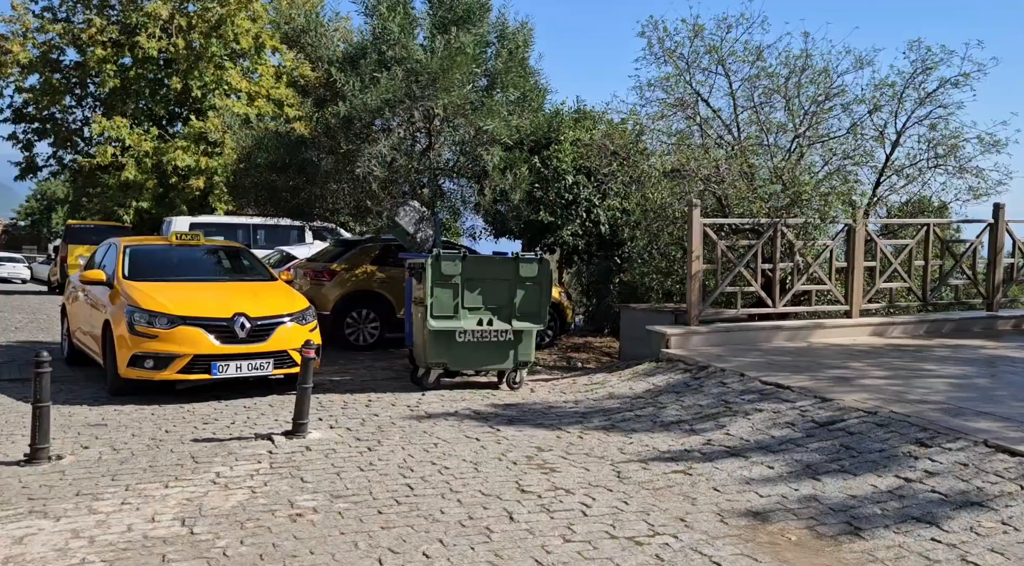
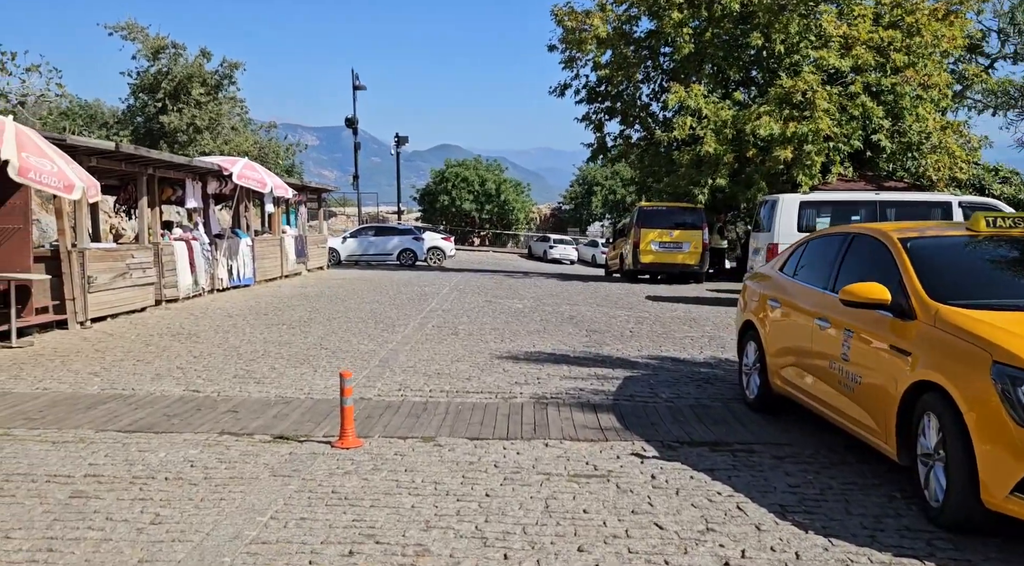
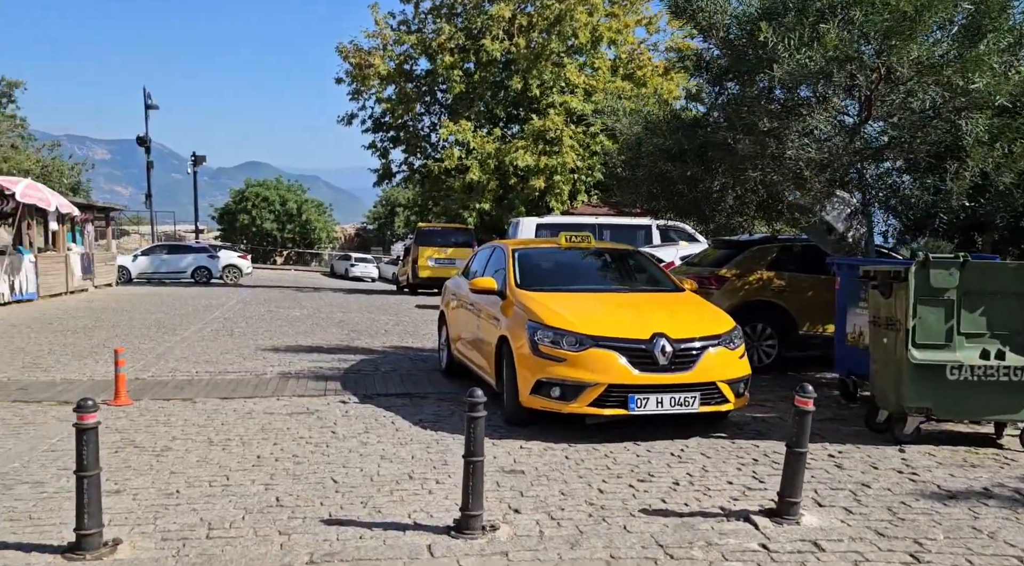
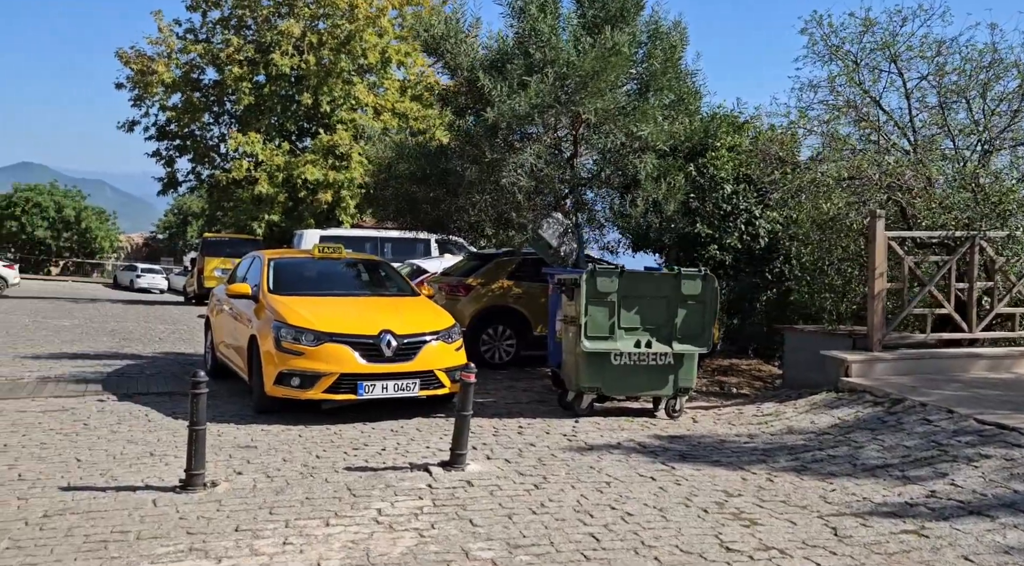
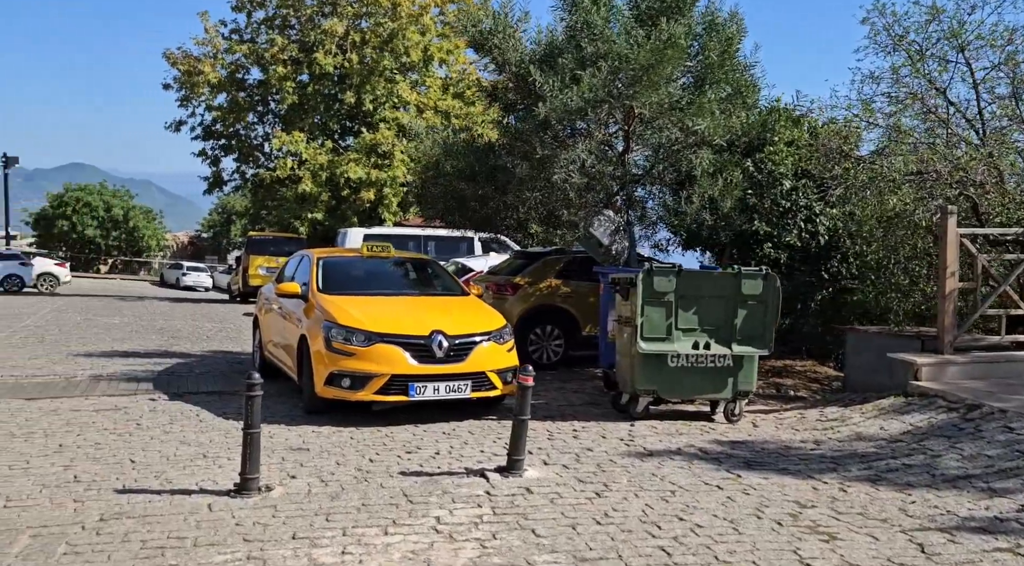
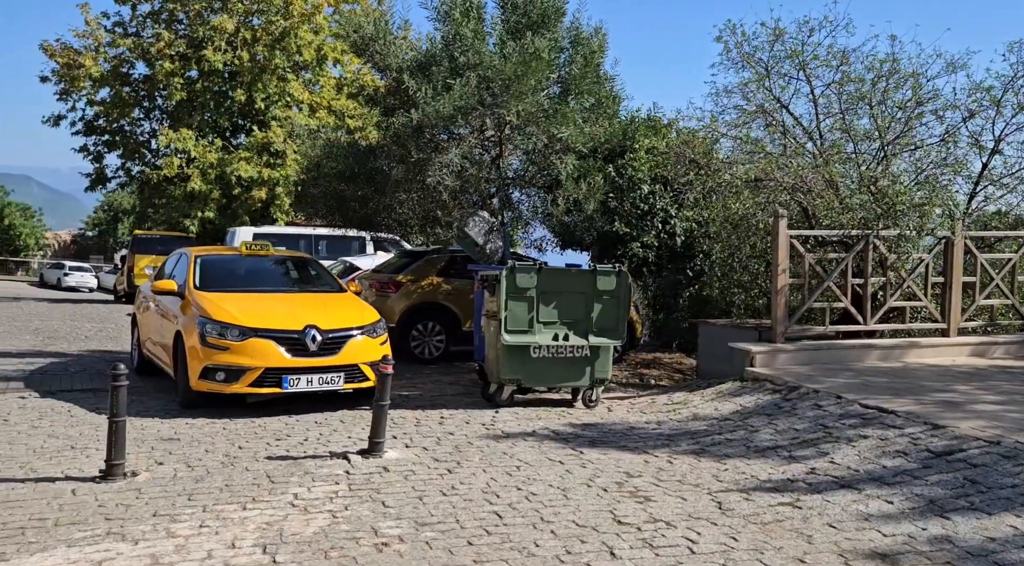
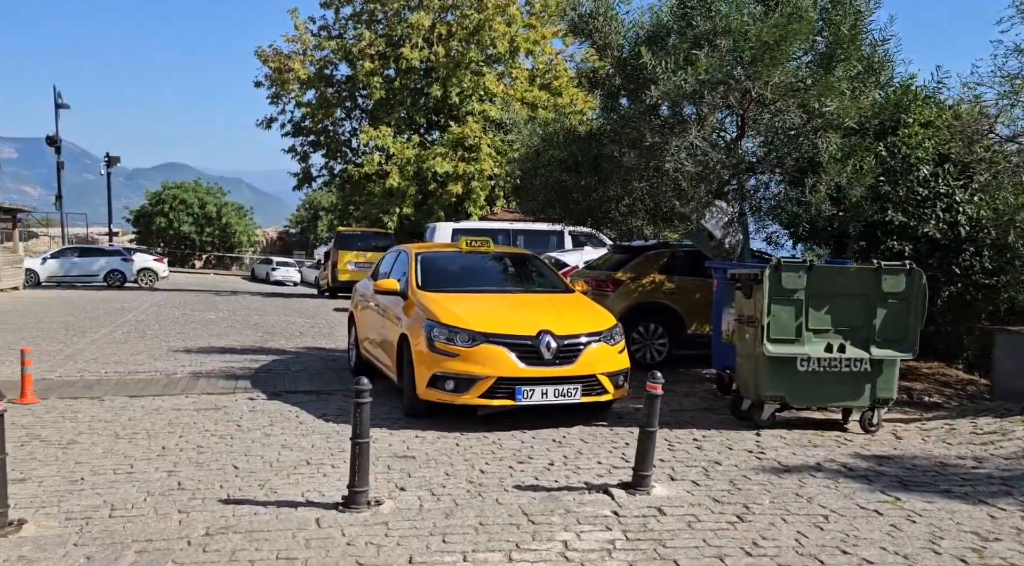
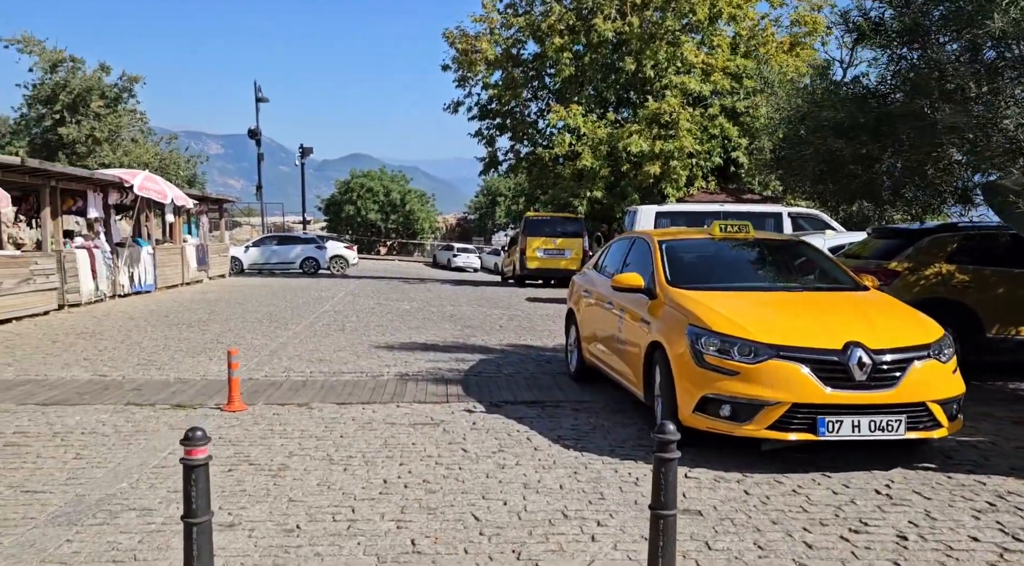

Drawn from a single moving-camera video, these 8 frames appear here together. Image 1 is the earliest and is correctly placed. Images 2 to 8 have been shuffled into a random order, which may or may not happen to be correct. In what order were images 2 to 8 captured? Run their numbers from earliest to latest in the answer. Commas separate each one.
6, 4, 5, 7, 3, 8, 2
